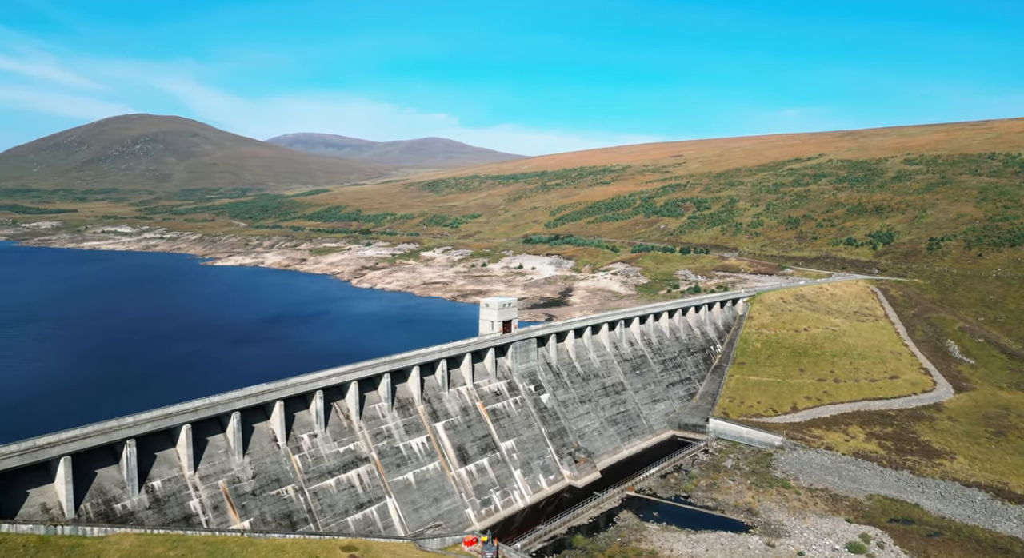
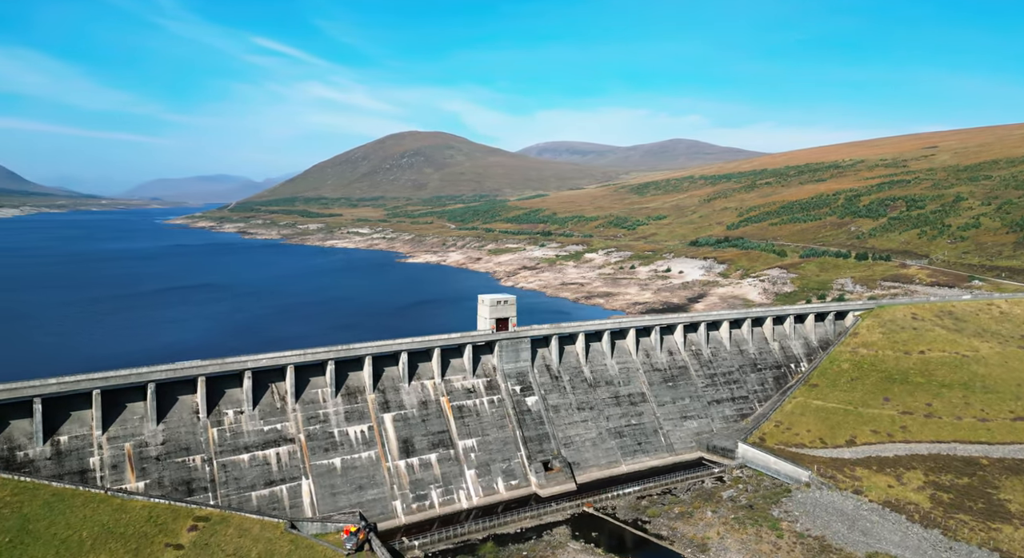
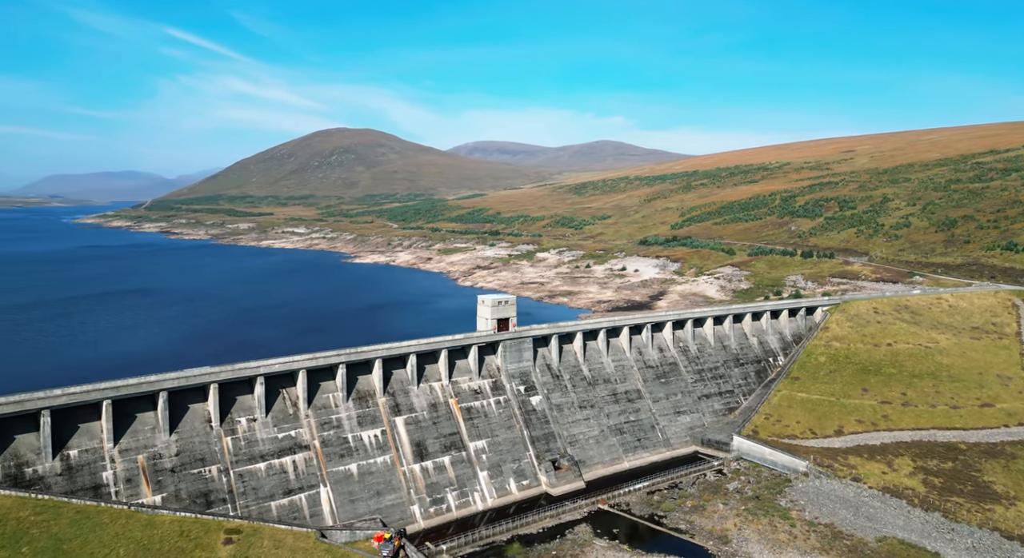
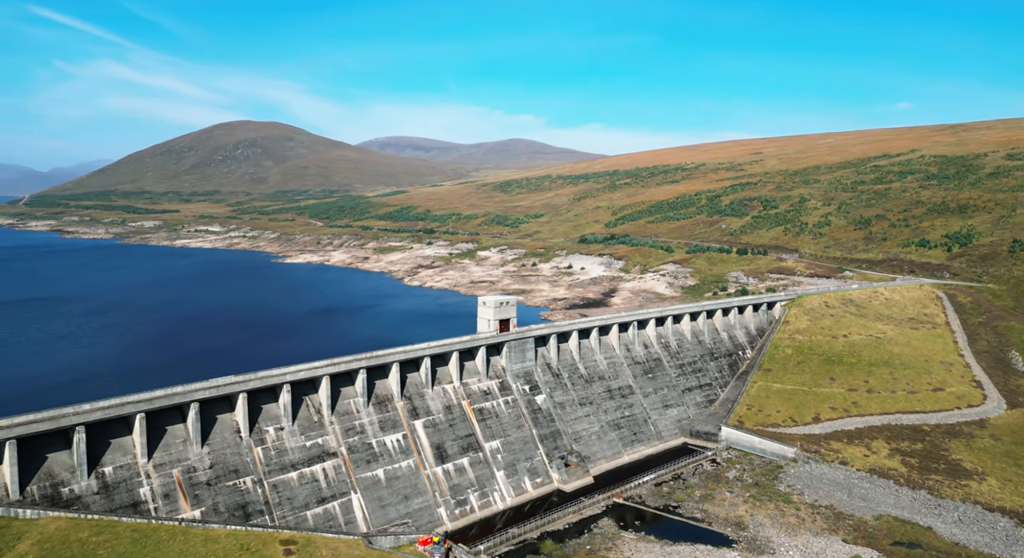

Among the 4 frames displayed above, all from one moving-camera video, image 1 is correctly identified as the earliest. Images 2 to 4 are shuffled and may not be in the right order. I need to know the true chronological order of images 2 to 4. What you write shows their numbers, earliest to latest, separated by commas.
4, 3, 2
